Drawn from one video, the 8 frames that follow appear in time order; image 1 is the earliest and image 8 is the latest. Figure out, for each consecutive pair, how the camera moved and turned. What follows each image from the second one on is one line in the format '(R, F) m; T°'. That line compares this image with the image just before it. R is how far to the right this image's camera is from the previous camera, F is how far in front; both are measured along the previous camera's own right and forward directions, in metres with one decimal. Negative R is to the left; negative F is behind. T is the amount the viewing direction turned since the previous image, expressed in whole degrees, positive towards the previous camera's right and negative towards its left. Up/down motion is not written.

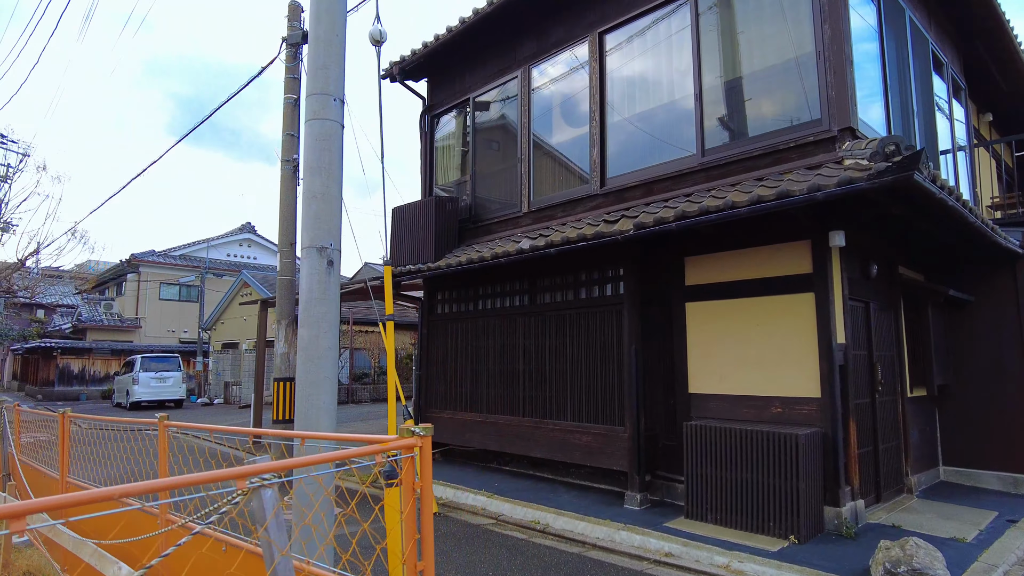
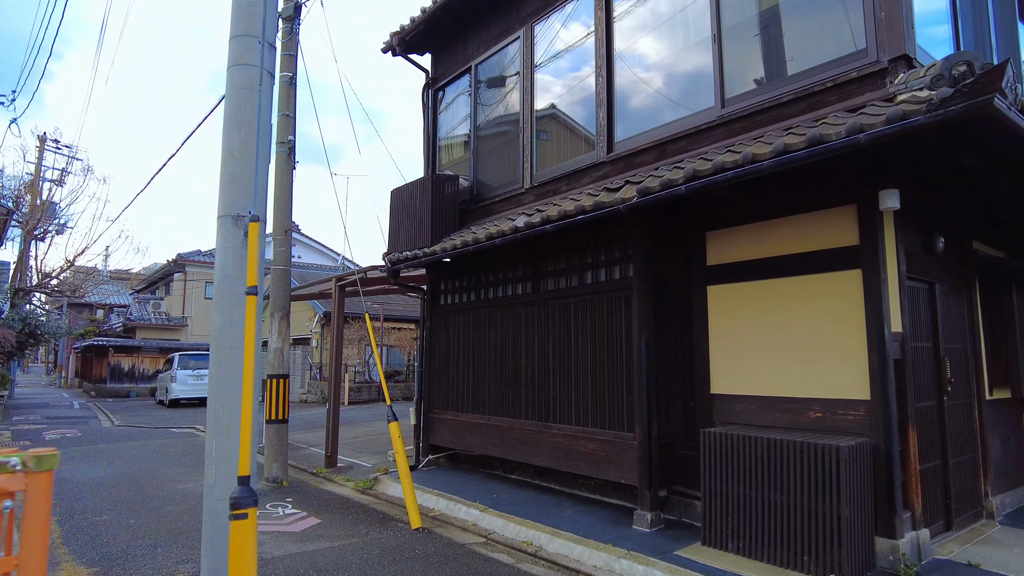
(+0.5, +0.8) m; -5°
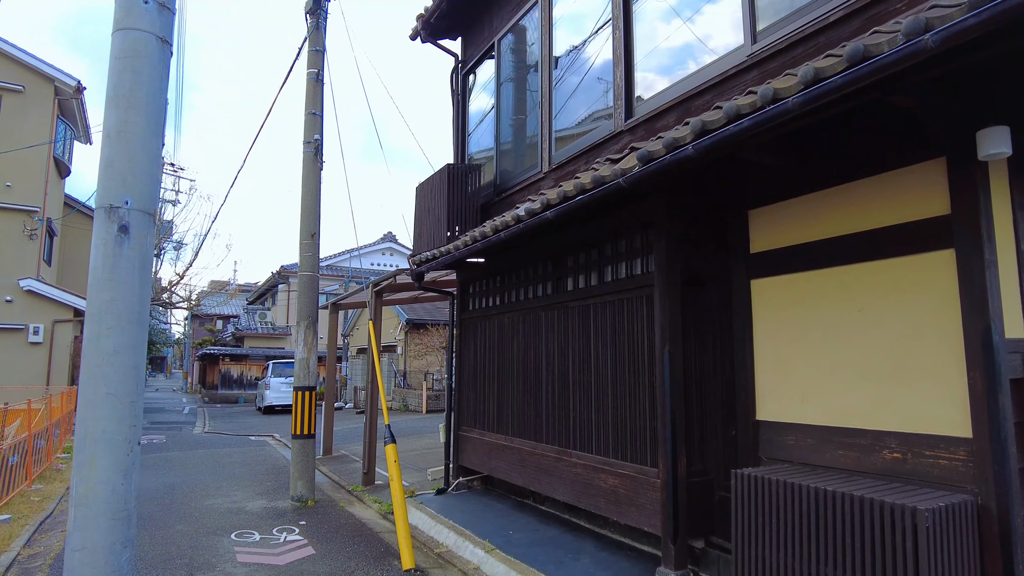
(+0.8, +0.9) m; -10°
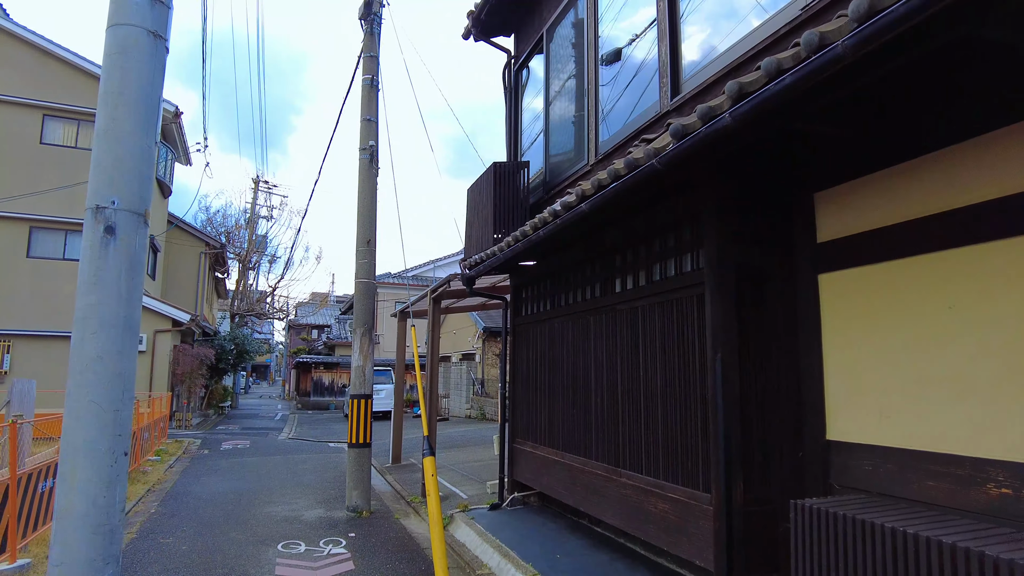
(+0.3, +0.4) m; -8°
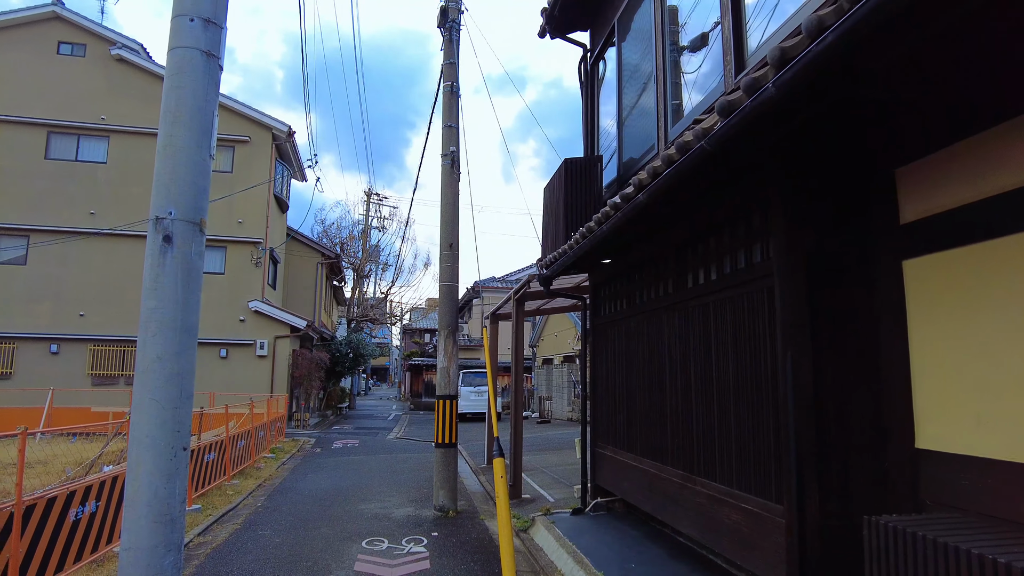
(+0.3, +0.1) m; -10°
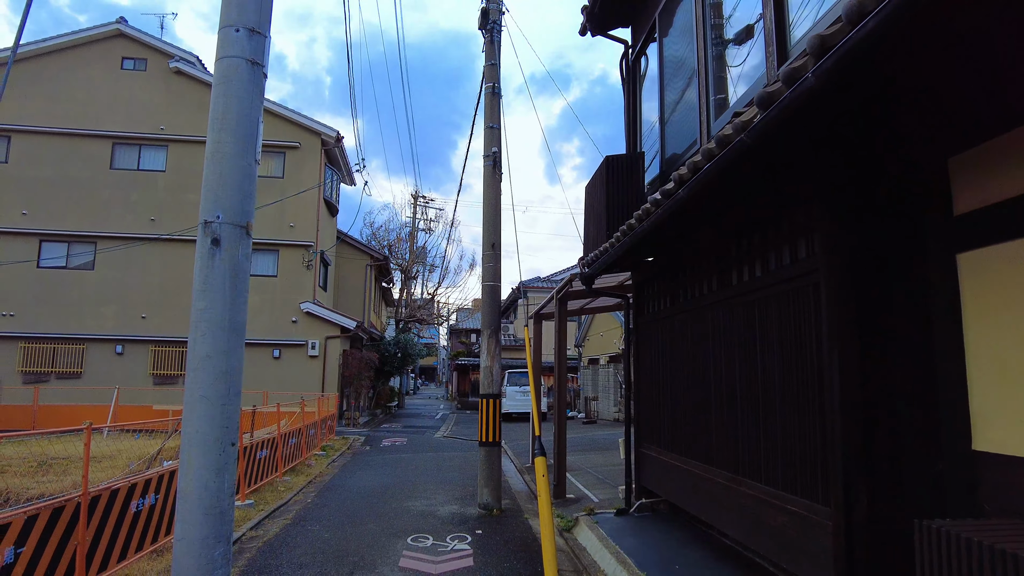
(0.0, 0.0) m; -4°
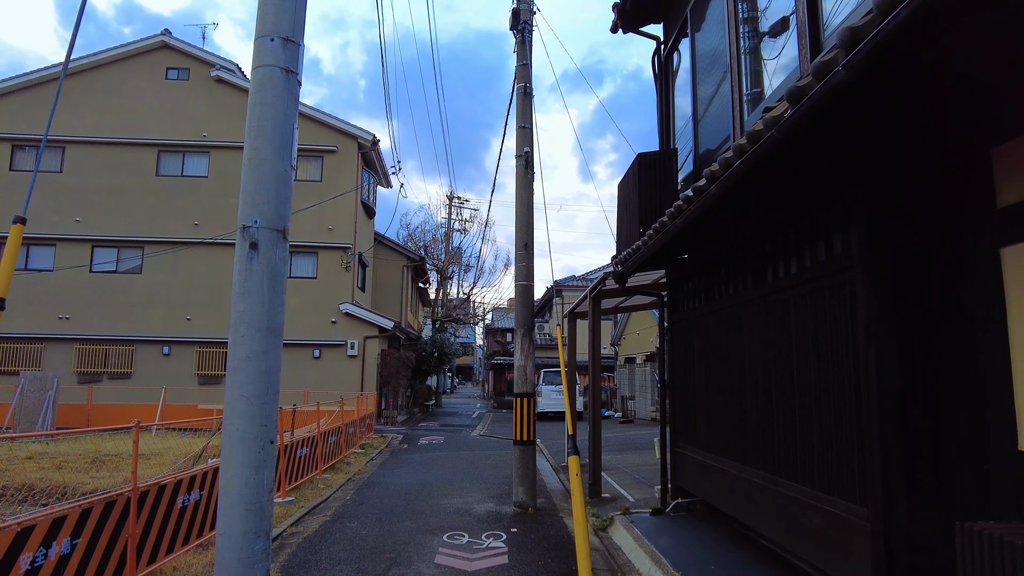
(0.0, 0.0) m; -3°
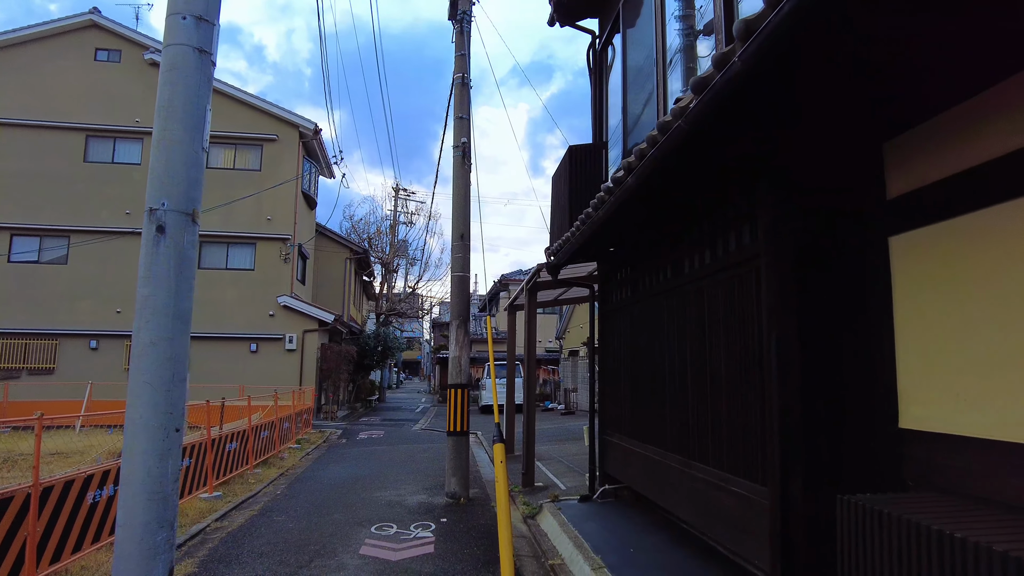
(+0.2, 0.0) m; +4°
